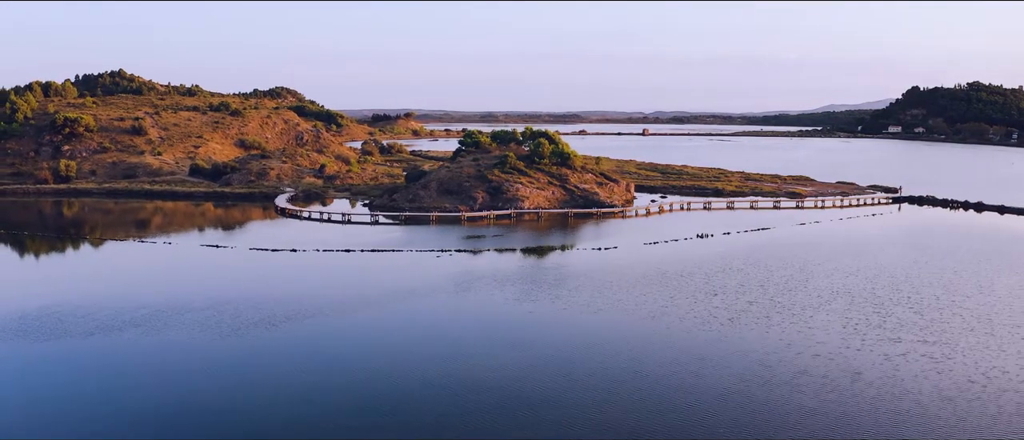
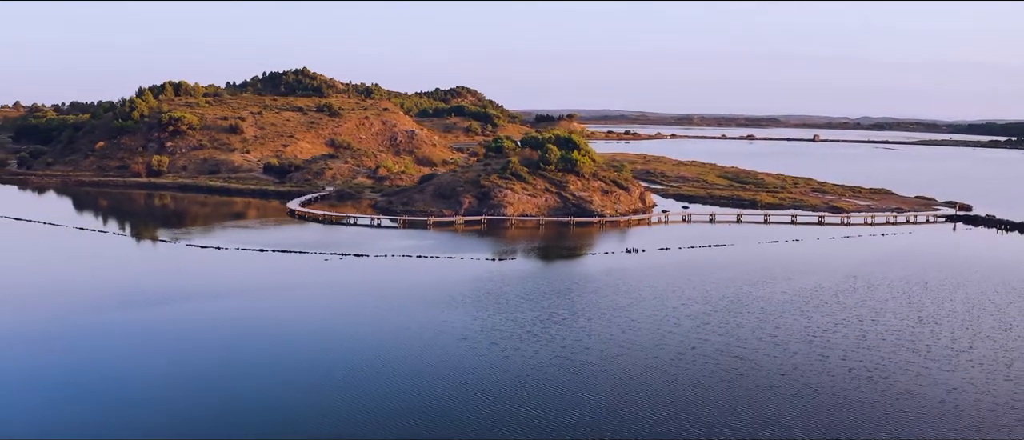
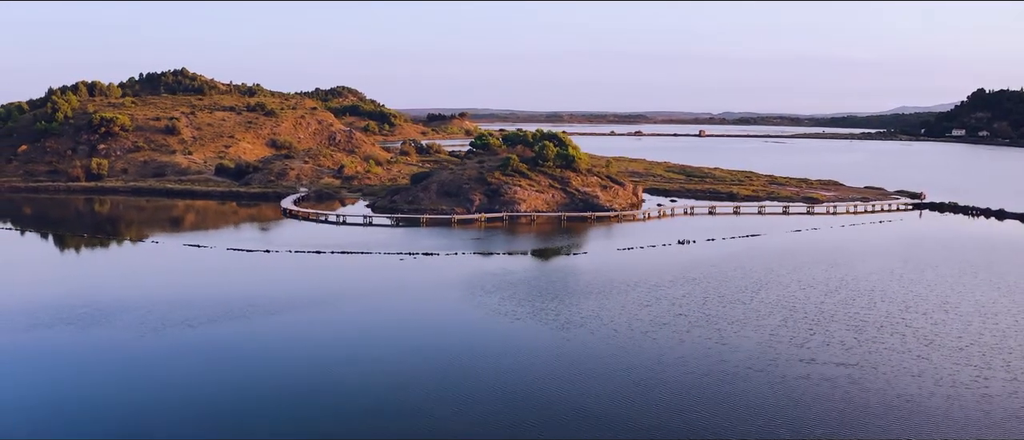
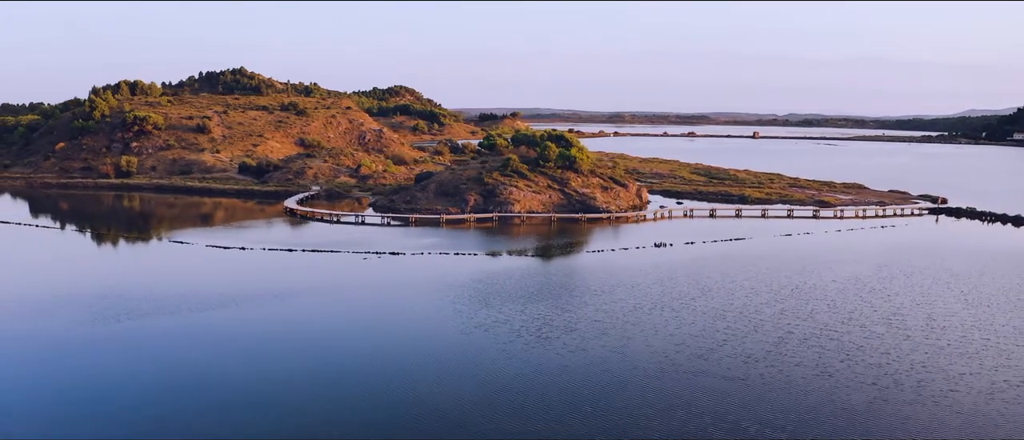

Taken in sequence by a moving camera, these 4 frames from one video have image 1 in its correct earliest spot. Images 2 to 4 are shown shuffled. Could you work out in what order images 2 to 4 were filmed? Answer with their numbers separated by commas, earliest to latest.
3, 4, 2
